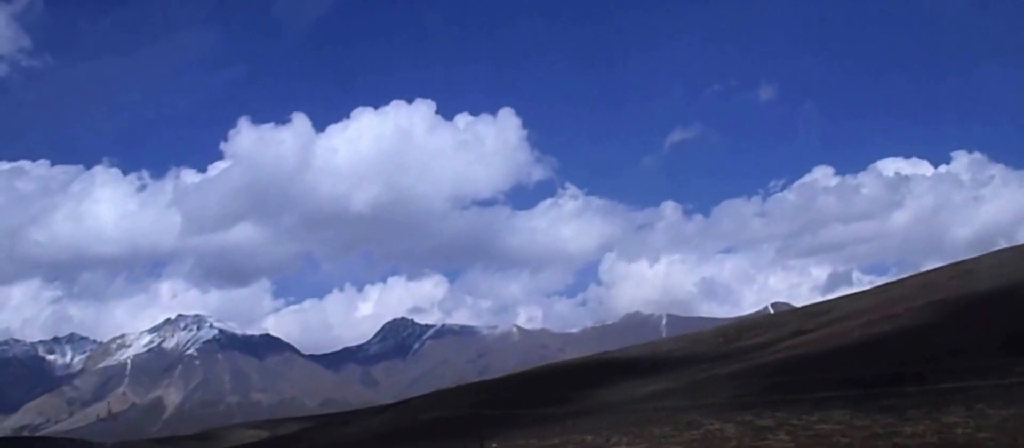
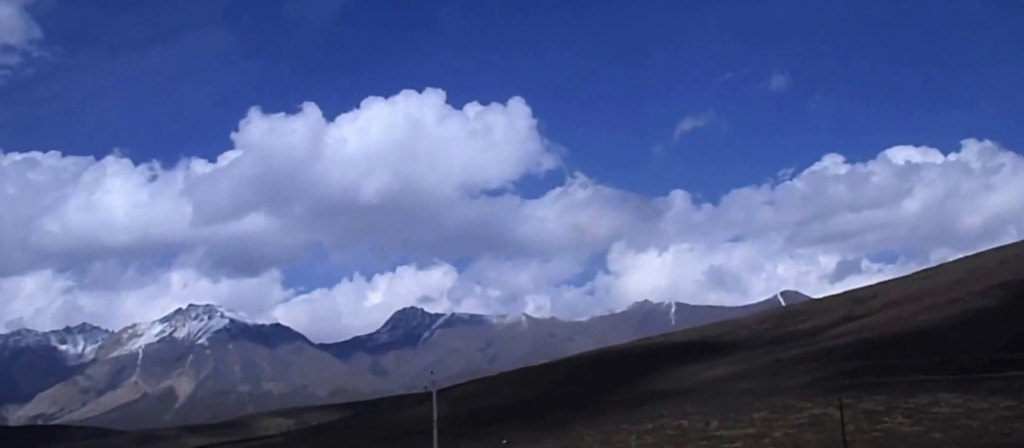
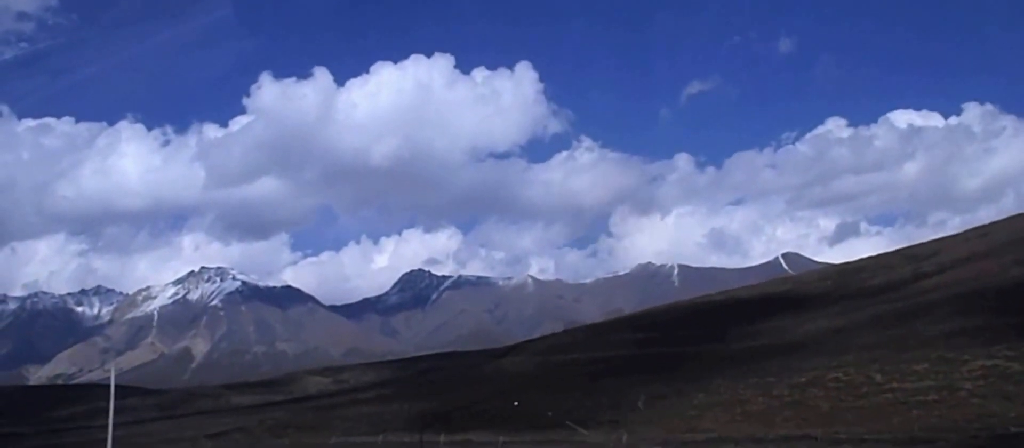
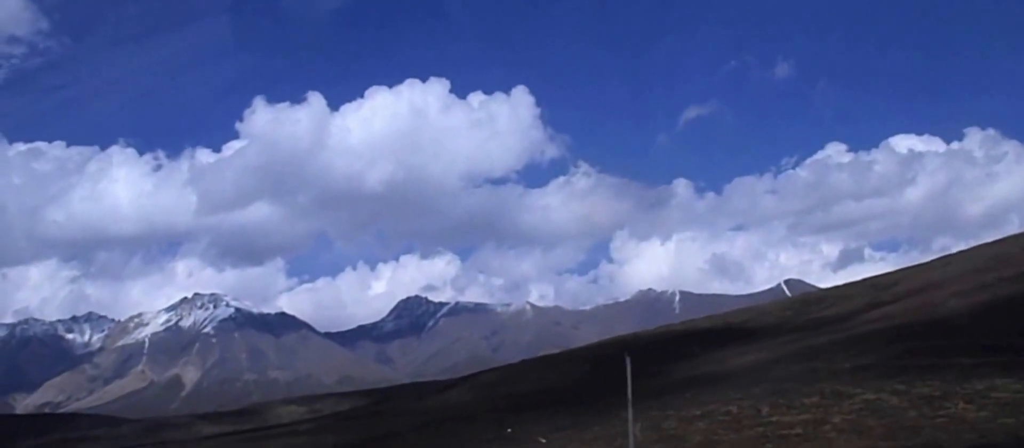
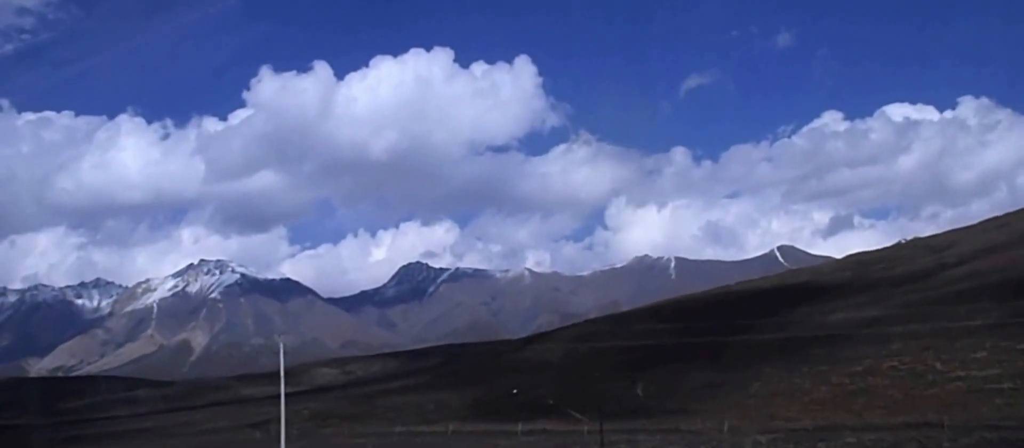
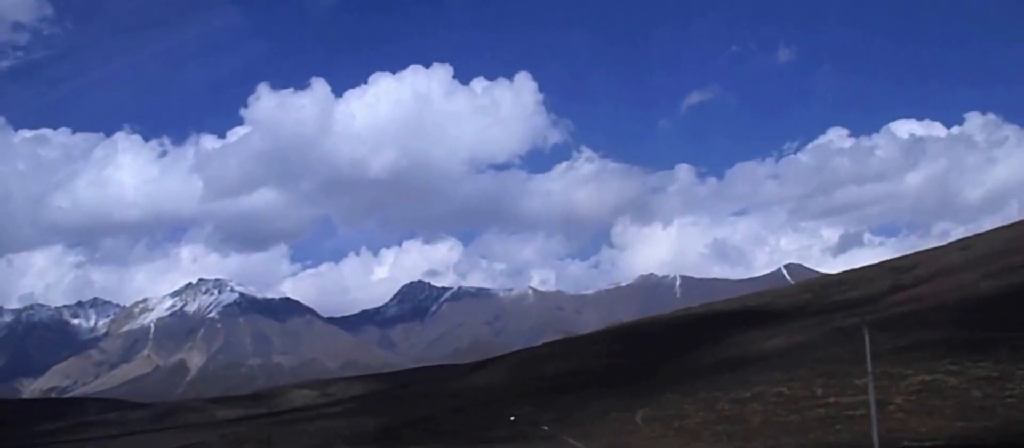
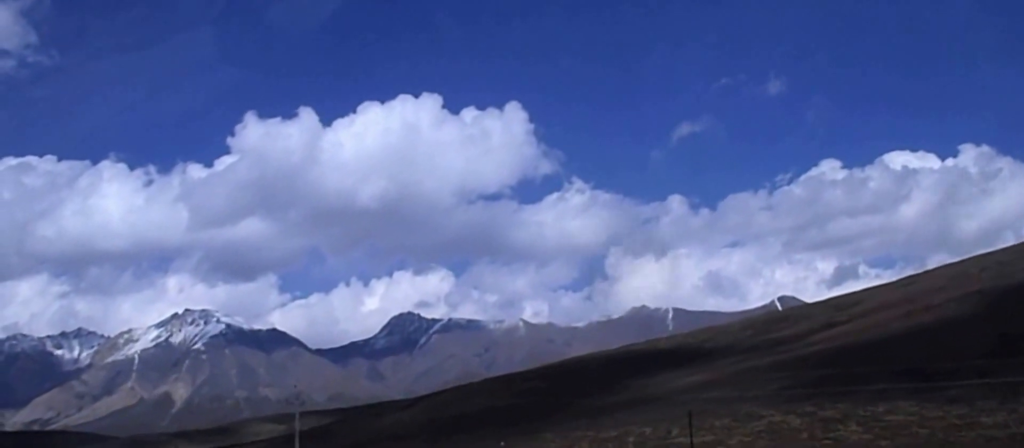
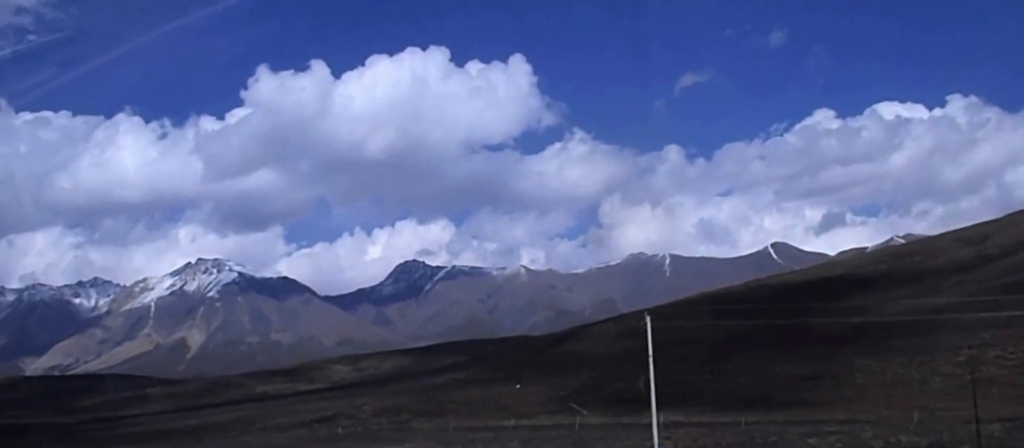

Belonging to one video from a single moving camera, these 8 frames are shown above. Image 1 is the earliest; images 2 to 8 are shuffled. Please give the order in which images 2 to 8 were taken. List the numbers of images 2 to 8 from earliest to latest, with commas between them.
7, 2, 4, 6, 3, 5, 8
